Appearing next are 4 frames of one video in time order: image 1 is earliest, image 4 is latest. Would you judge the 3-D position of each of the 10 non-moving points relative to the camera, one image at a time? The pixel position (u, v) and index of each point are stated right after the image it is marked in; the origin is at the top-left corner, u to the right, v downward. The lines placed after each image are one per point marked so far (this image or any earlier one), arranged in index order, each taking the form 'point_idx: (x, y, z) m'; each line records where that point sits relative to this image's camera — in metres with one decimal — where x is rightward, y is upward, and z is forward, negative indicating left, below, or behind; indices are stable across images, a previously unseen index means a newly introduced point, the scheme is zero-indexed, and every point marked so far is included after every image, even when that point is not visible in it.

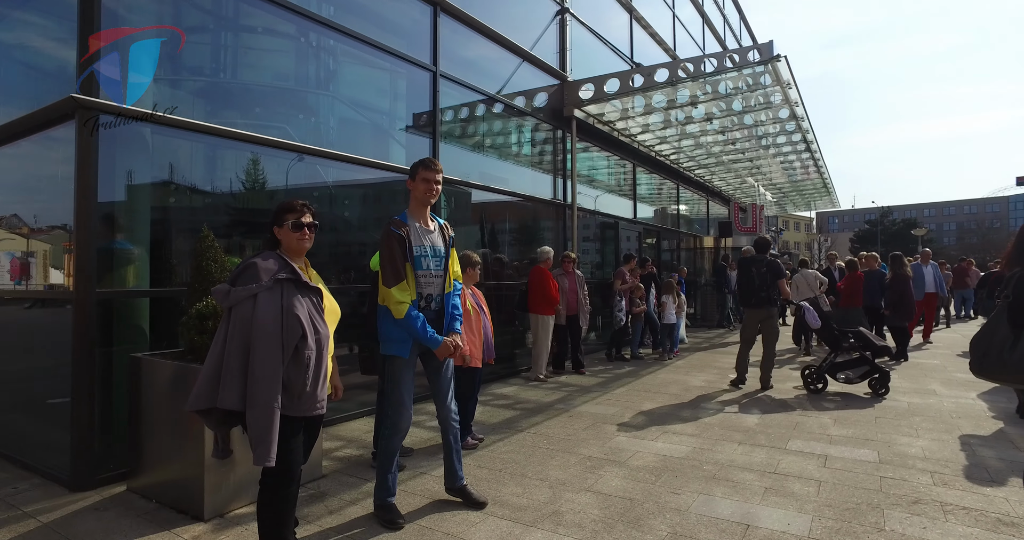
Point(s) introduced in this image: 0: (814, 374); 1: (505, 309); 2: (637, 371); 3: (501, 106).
0: (+3.5, -1.2, +7.4) m
1: (-0.1, -0.5, +8.7) m
2: (+1.7, -1.4, +8.9) m
3: (-0.1, +2.3, +9.2) m
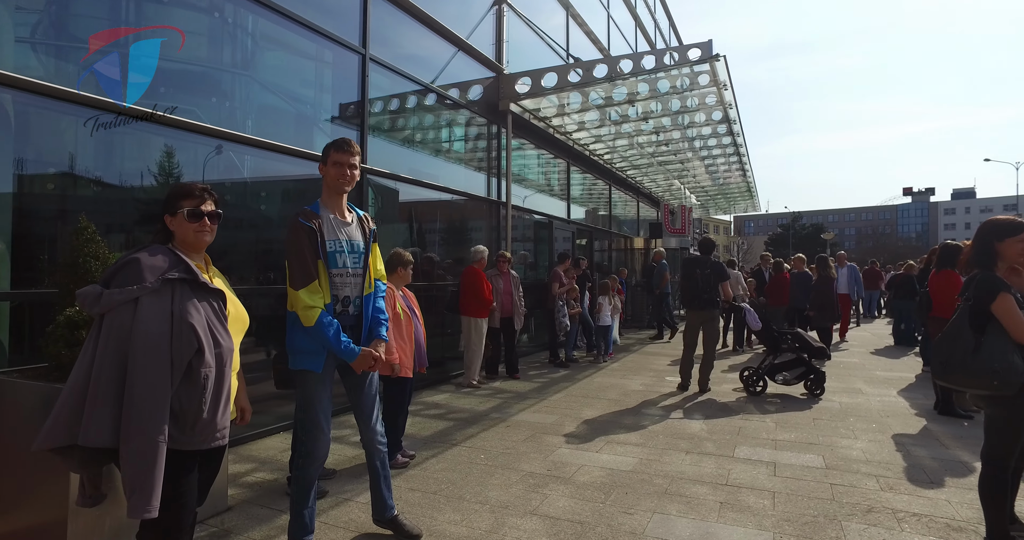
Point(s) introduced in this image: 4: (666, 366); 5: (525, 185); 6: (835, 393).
0: (+2.8, -1.2, +7.4) m
1: (-1.0, -0.5, +8.3) m
2: (+0.8, -1.4, +8.7) m
3: (-1.0, +2.3, +8.7) m
4: (+2.3, -1.4, +9.6) m
5: (+0.3, +1.5, +11.4) m
6: (+3.8, -1.4, +7.6) m
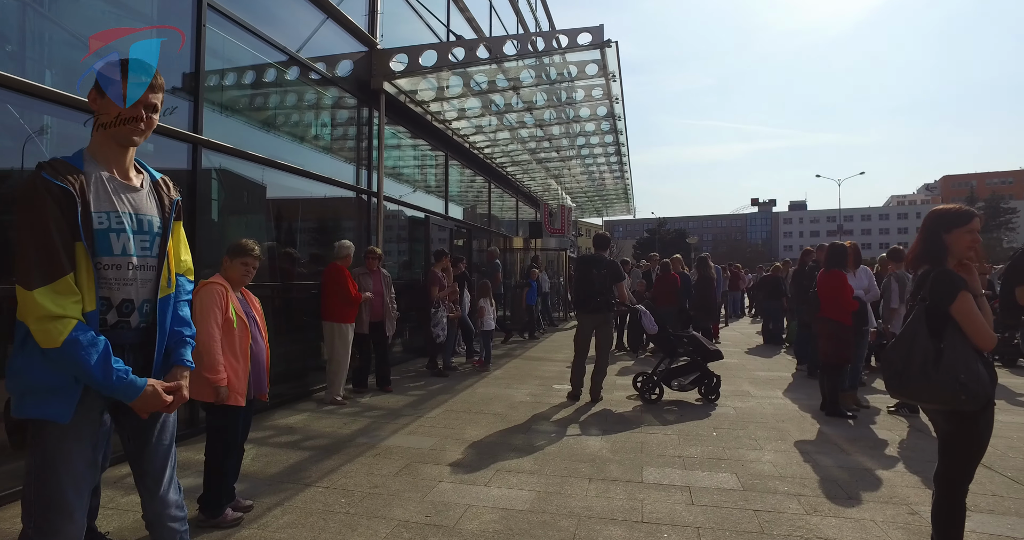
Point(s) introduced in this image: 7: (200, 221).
0: (+1.5, -1.2, +6.9) m
1: (-2.4, -0.5, +7.1) m
2: (-0.7, -1.4, +7.8) m
3: (-2.5, +2.3, +7.5) m
4: (+0.6, -1.4, +9.0) m
5: (-1.8, +1.5, +10.4) m
6: (+2.4, -1.4, +7.3) m
7: (-2.7, +0.4, +5.6) m
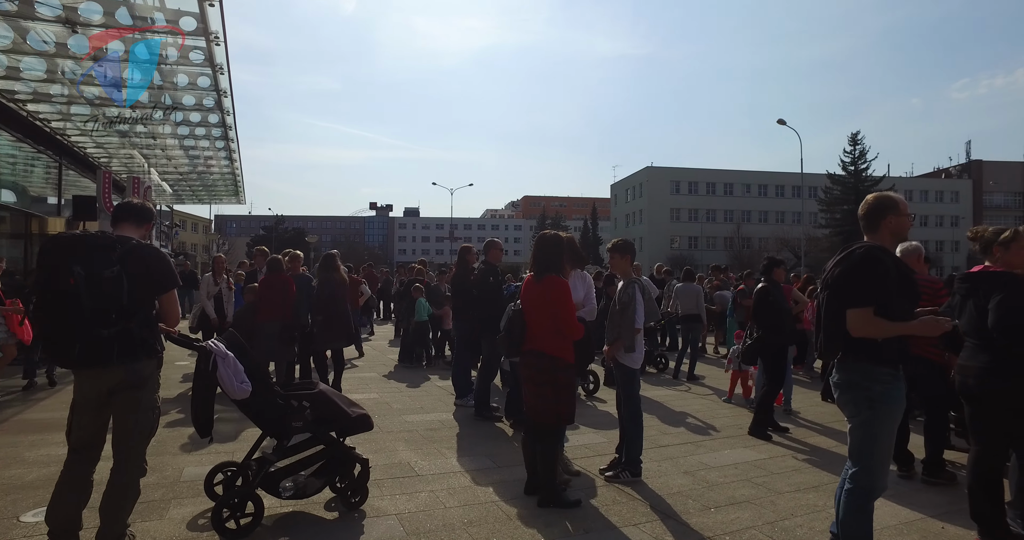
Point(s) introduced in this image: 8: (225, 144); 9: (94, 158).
0: (-1.4, -1.2, +3.5) m
1: (-4.8, -0.5, +1.5) m
2: (-3.8, -1.4, +3.1) m
3: (-5.1, +2.4, +1.9) m
4: (-3.3, -1.4, +4.7) m
5: (-6.0, +1.5, +4.7) m
6: (-0.9, -1.5, +4.3) m
7: (-4.2, +0.5, +0.1) m
8: (-6.1, +2.7, +13.5) m
9: (-9.6, +2.5, +14.8) m
